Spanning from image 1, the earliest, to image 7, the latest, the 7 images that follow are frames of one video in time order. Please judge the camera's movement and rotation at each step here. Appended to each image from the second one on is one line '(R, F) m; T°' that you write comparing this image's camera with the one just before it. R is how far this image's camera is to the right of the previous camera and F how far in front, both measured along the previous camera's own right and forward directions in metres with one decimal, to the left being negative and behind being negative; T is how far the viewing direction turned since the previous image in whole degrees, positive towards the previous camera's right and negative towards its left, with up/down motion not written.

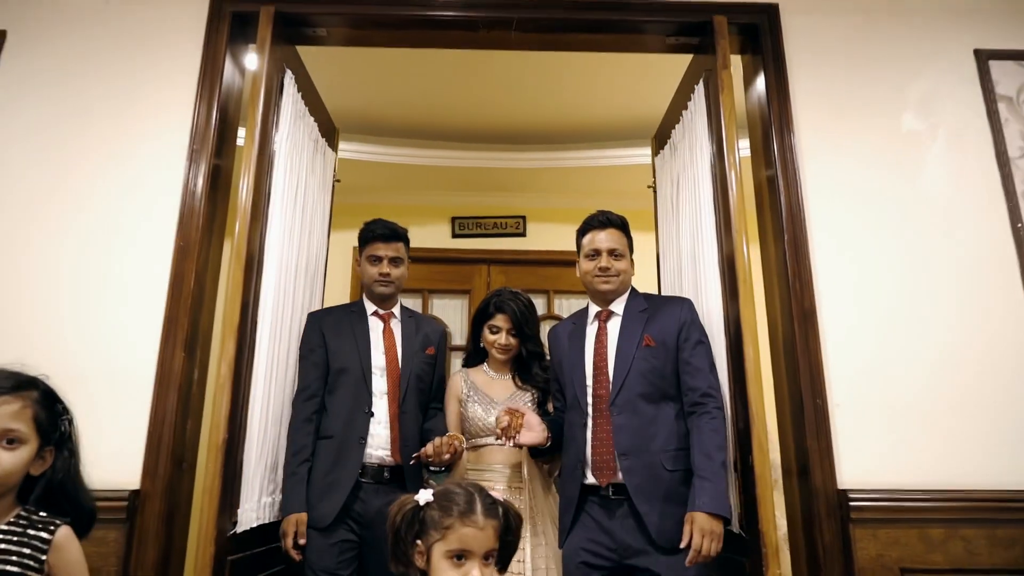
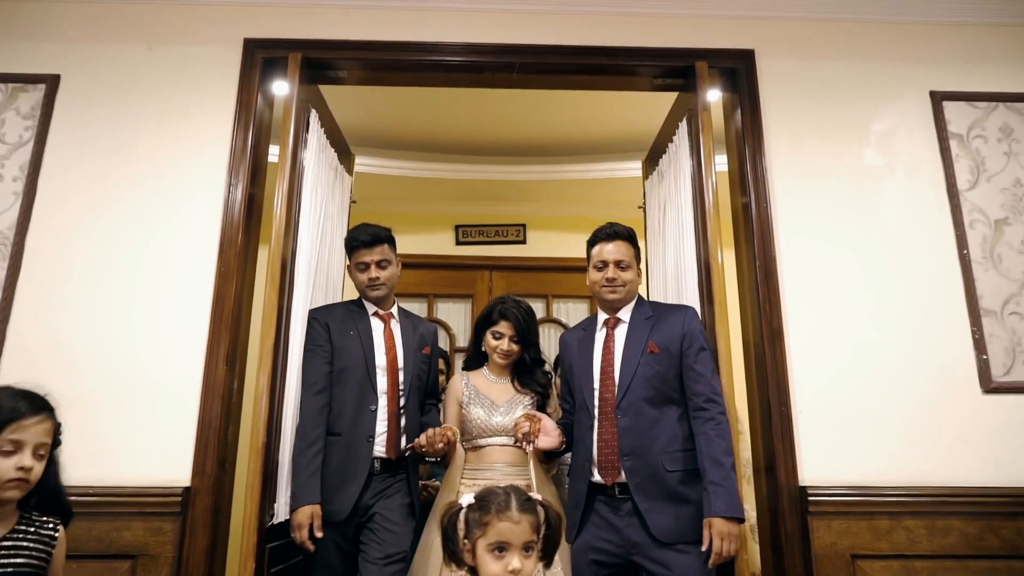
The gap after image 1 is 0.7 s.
(0.0, -0.2) m; 0°
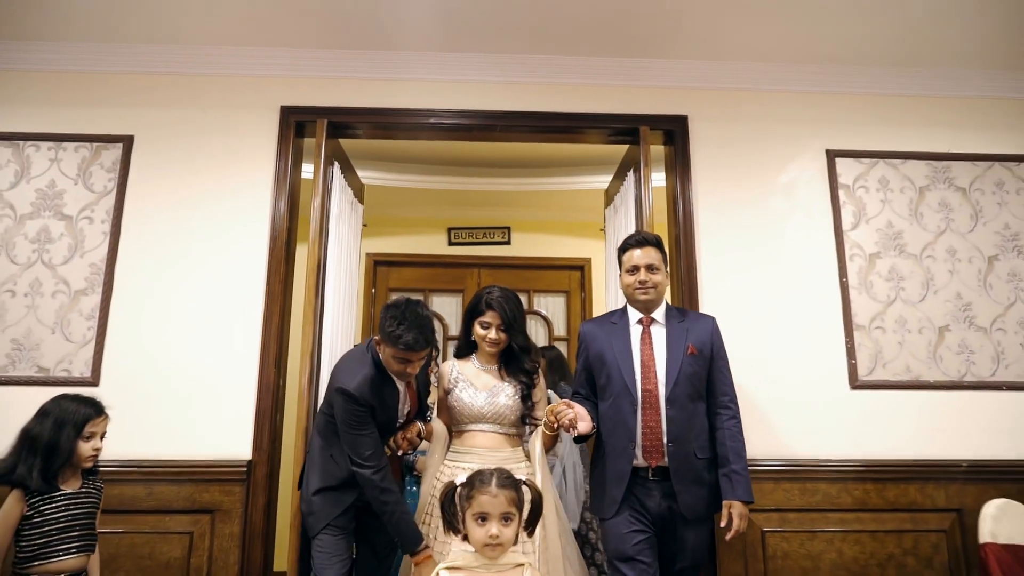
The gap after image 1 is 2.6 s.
(0.0, -0.6) m; +1°
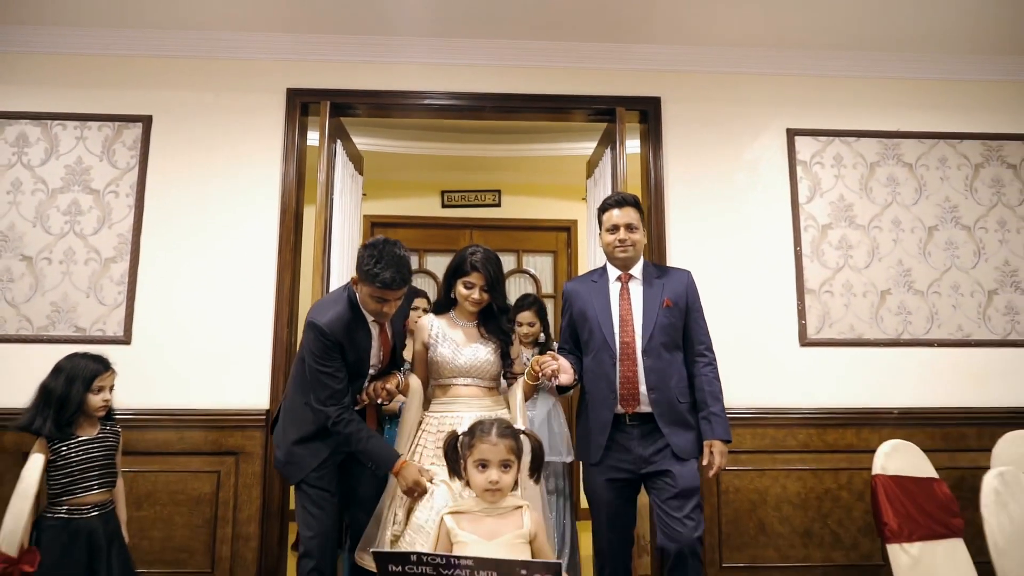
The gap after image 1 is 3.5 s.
(0.0, -0.3) m; 0°
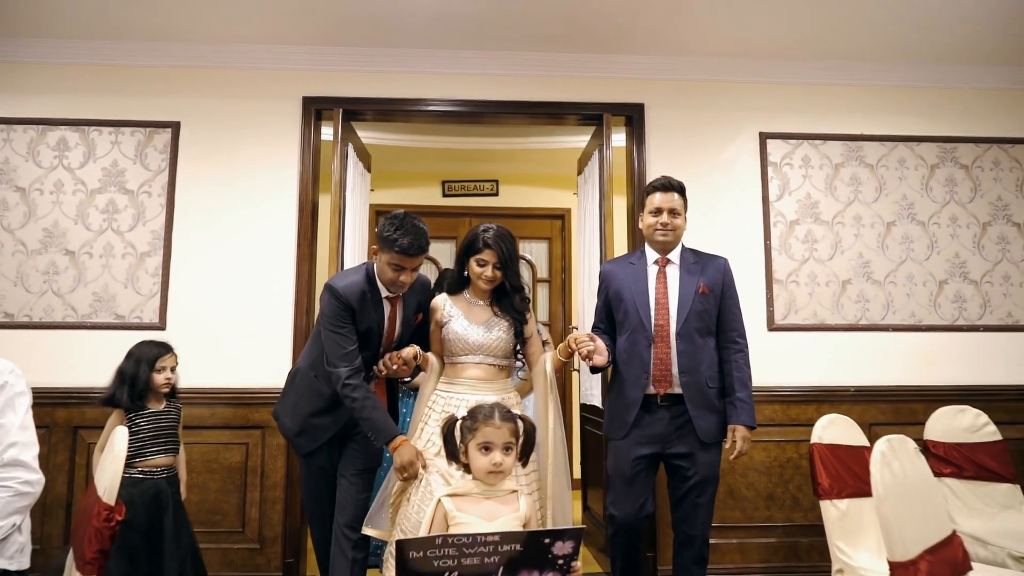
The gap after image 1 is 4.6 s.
(0.0, -0.3) m; 0°
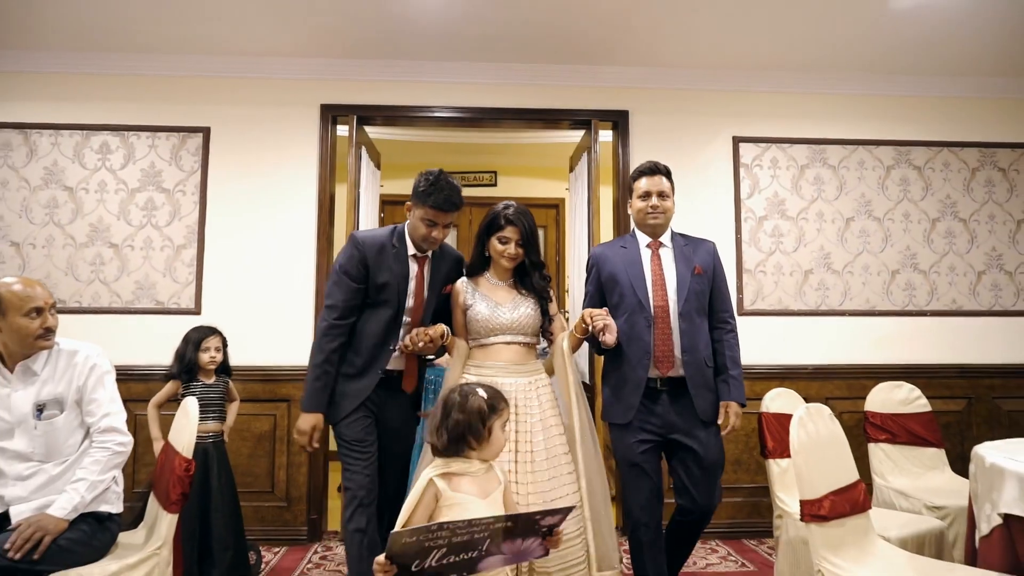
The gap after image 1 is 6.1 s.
(0.0, -0.4) m; 0°
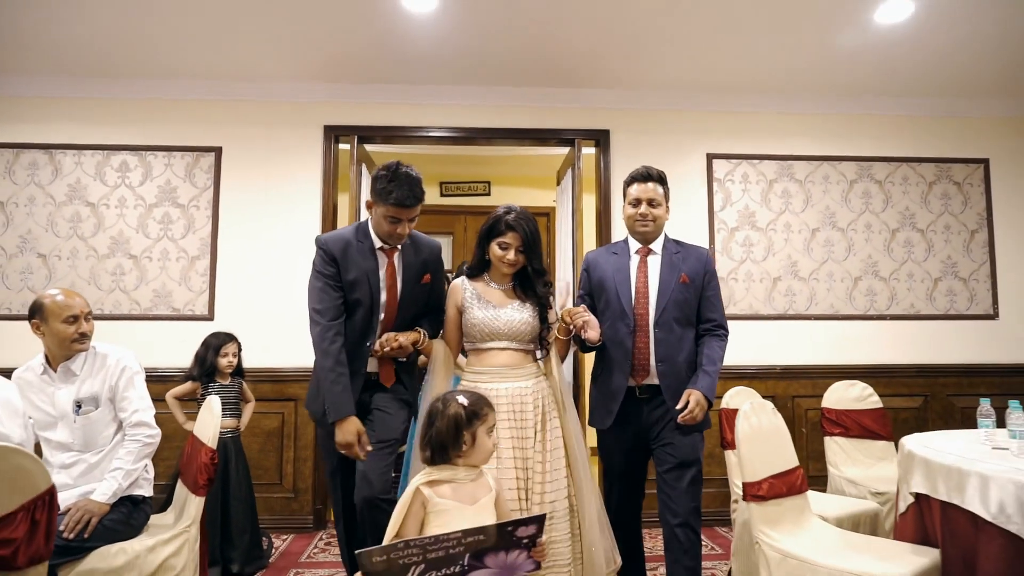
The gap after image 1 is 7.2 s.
(+0.1, -0.3) m; 0°
